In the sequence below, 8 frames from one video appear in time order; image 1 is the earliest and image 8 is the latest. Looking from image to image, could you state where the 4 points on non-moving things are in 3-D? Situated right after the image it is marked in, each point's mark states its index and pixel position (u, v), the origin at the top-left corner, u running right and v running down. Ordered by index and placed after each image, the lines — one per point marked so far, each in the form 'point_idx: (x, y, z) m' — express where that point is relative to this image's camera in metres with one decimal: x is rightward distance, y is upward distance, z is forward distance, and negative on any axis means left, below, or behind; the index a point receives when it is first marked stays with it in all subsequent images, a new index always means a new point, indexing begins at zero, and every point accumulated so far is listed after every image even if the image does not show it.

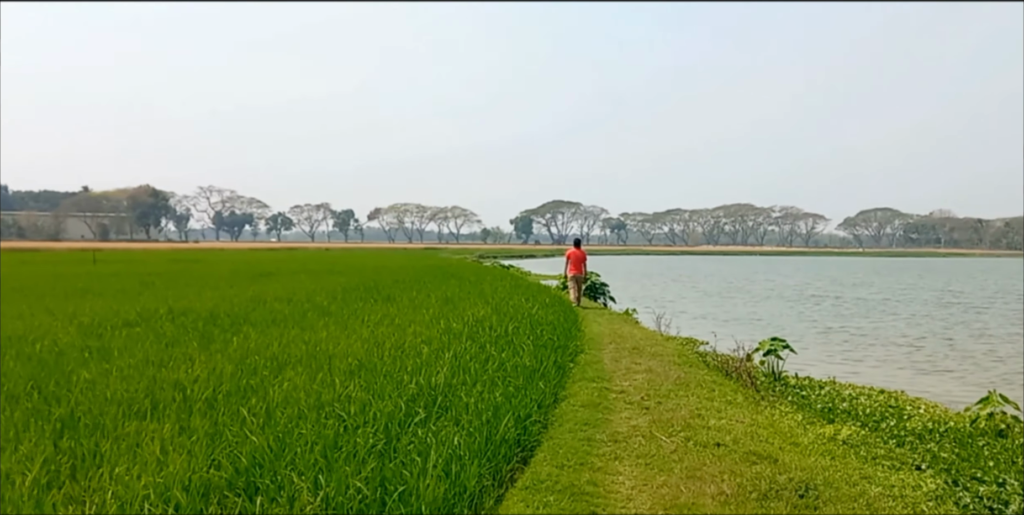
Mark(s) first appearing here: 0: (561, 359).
0: (+0.3, -0.7, +6.9) m
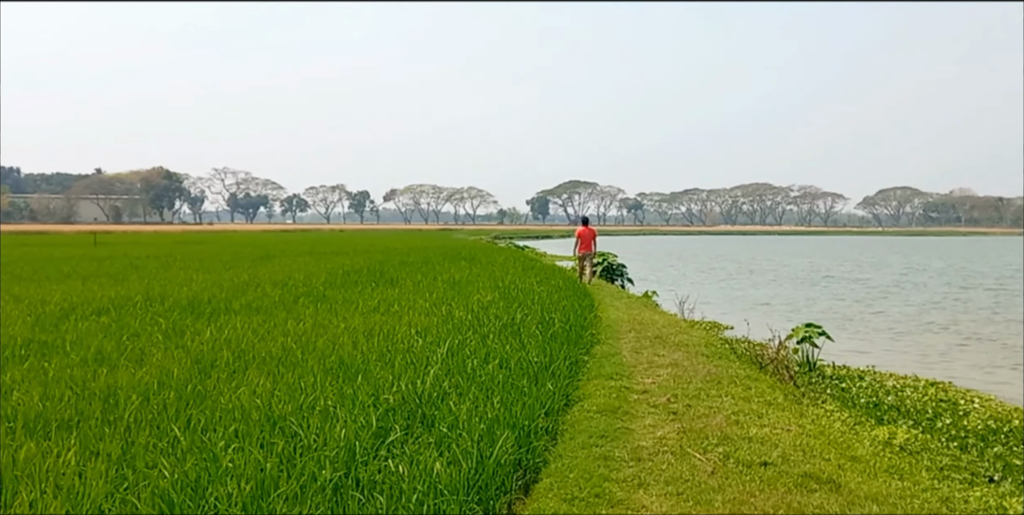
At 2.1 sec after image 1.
0: (+0.4, -0.6, +6.1) m
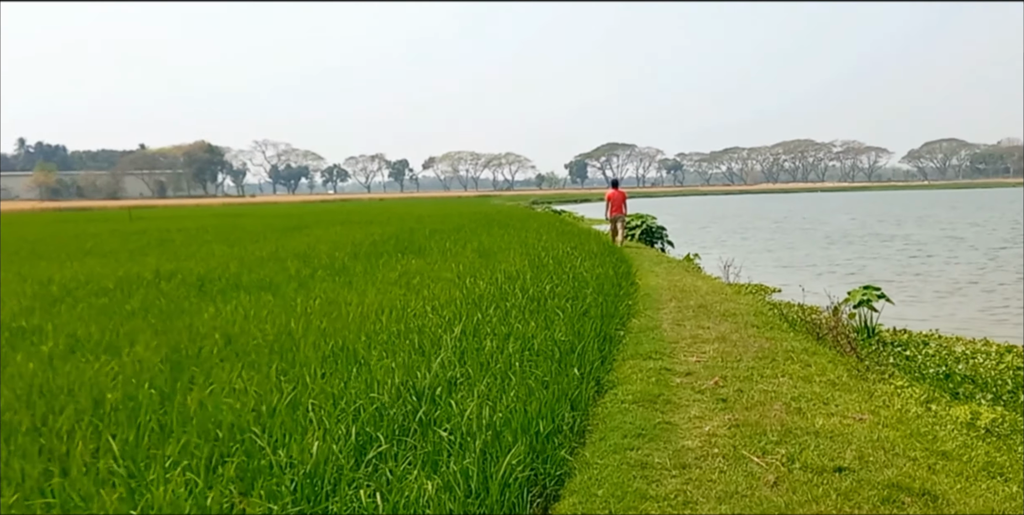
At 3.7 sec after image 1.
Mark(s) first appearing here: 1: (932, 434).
0: (+0.5, -0.4, +5.4) m
1: (+1.7, -0.7, +3.9) m
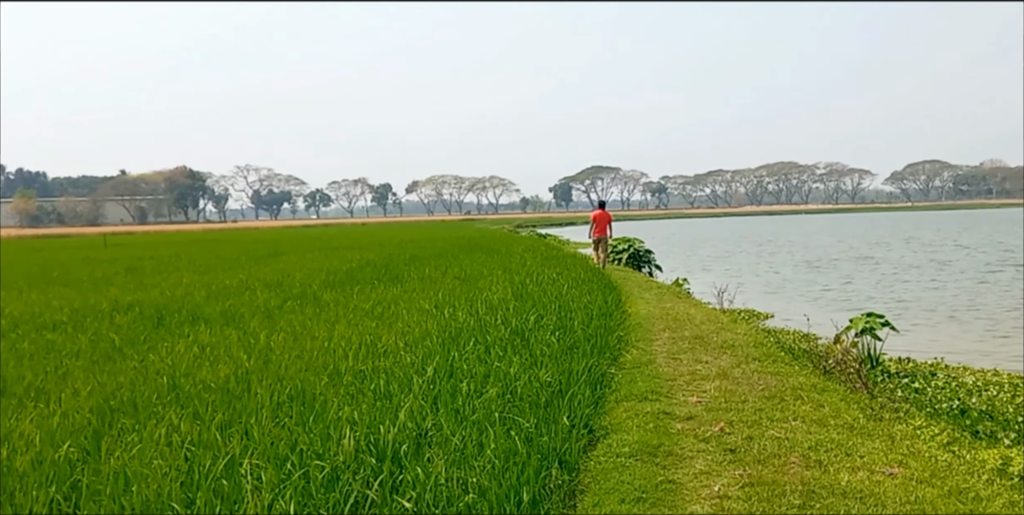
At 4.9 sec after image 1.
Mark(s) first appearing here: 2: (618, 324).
0: (+0.4, -0.5, +4.9) m
1: (+1.6, -0.8, +3.4) m
2: (+0.7, -0.5, +6.8) m
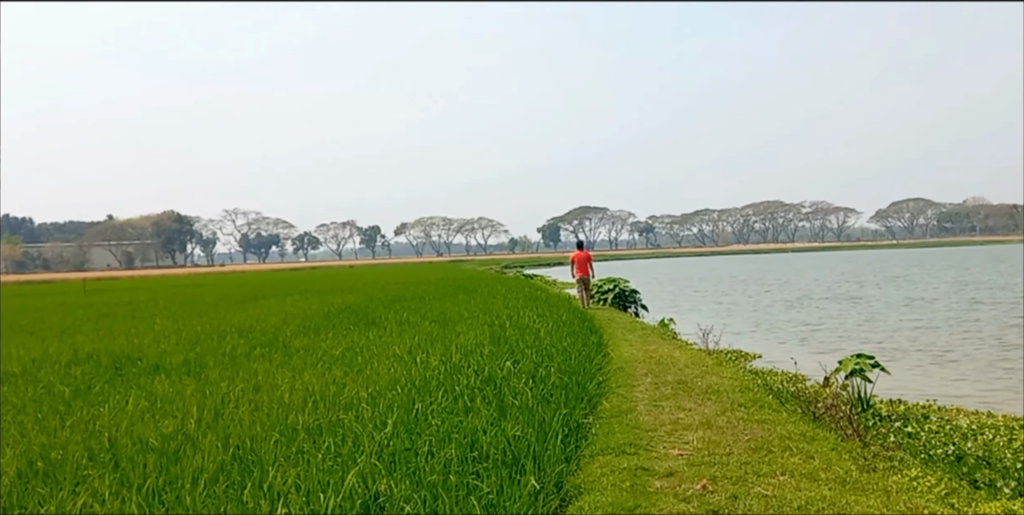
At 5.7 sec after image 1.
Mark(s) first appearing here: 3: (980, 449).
0: (+0.3, -0.7, +4.6) m
1: (+1.5, -0.9, +3.1) m
2: (+0.6, -0.7, +6.5) m
3: (+3.0, -1.2, +6.3) m
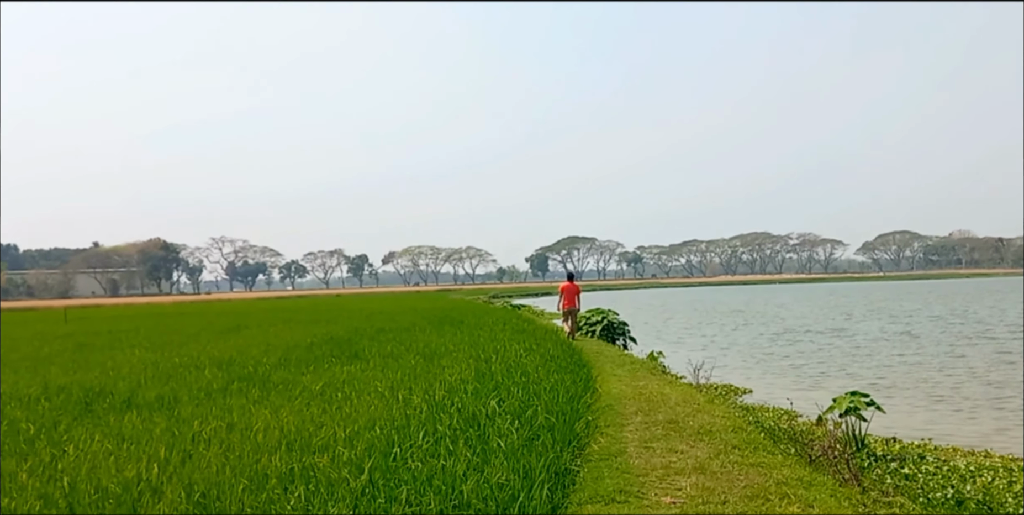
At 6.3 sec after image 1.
0: (+0.2, -0.9, +4.3) m
1: (+1.4, -1.1, +2.9) m
2: (+0.5, -1.0, +6.3) m
3: (+2.9, -1.5, +6.1) m
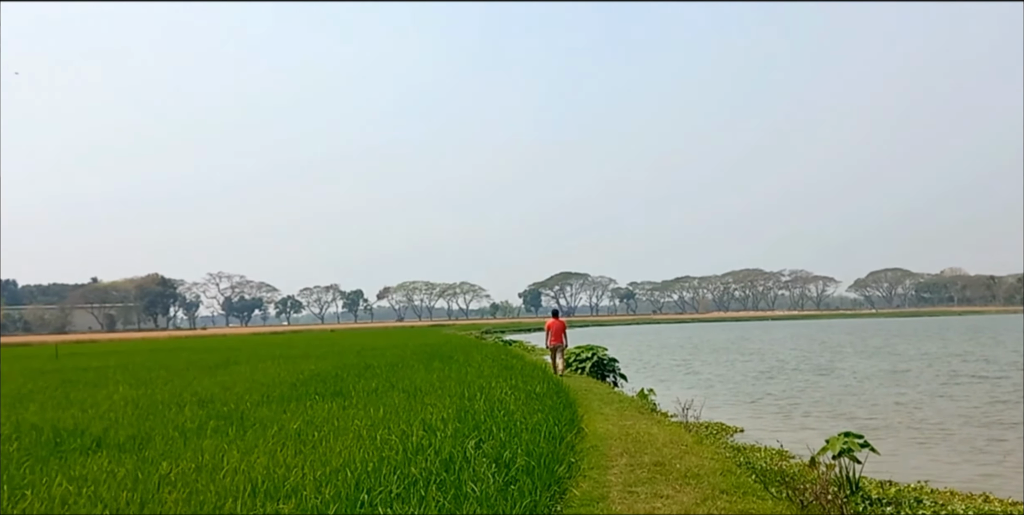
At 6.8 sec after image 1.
0: (+0.1, -1.1, +4.1) m
1: (+1.3, -1.2, +2.7) m
2: (+0.4, -1.2, +6.1) m
3: (+2.8, -1.7, +5.9) m
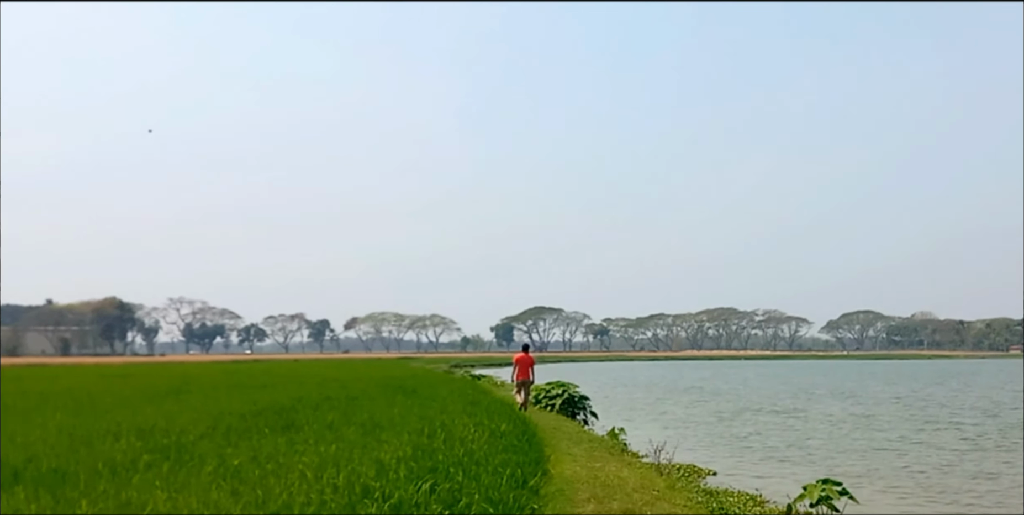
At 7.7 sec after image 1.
0: (-0.1, -1.1, +3.7) m
1: (+1.2, -1.2, +2.2) m
2: (+0.1, -1.3, +5.6) m
3: (+2.5, -1.9, +5.4) m
